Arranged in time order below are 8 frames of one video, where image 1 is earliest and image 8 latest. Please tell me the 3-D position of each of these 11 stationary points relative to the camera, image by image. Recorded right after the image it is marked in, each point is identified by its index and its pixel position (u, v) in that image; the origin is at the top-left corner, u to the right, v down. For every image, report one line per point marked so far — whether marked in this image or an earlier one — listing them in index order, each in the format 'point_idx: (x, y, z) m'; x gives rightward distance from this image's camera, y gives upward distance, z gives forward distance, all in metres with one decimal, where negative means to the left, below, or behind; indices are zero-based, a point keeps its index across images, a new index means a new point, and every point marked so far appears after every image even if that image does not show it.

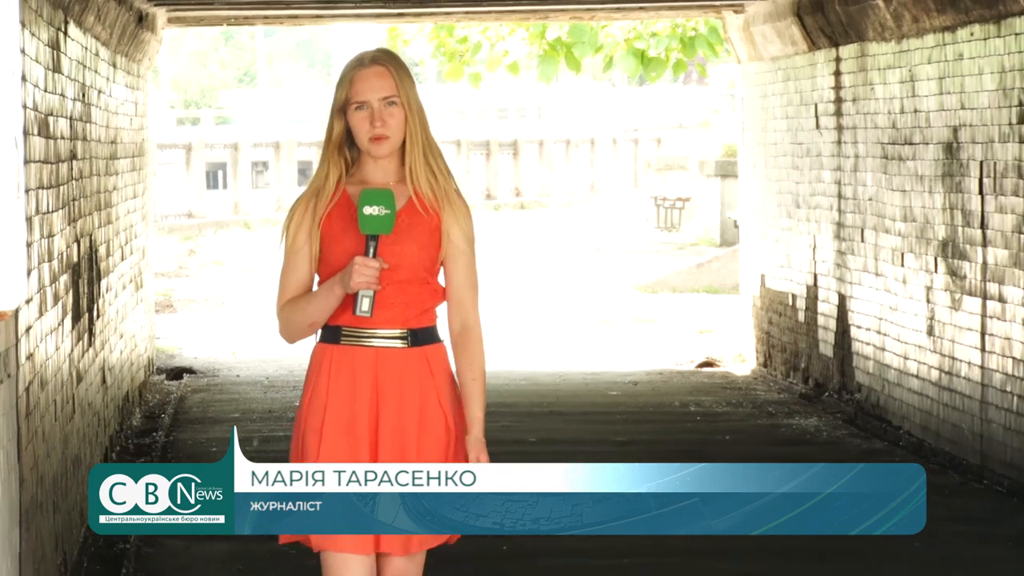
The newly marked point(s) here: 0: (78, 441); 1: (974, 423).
0: (-1.1, -0.4, +6.6) m
1: (+1.2, -0.4, +7.8) m
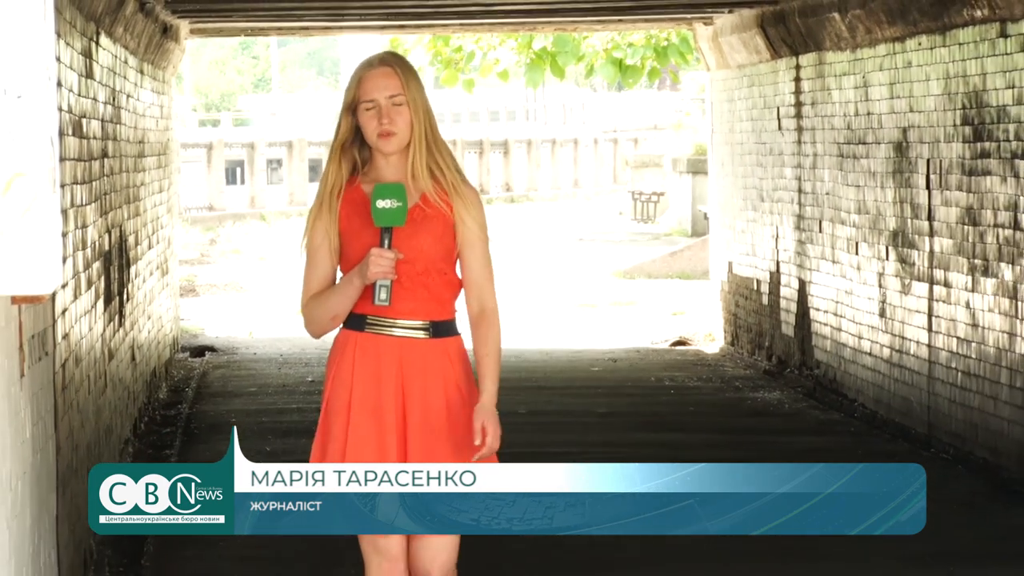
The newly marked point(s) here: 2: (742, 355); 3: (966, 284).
0: (-1.1, -0.3, +7.3) m
1: (+1.2, -0.3, +8.4) m
2: (+0.8, -0.3, +11.2) m
3: (+1.3, 0.0, +8.0) m
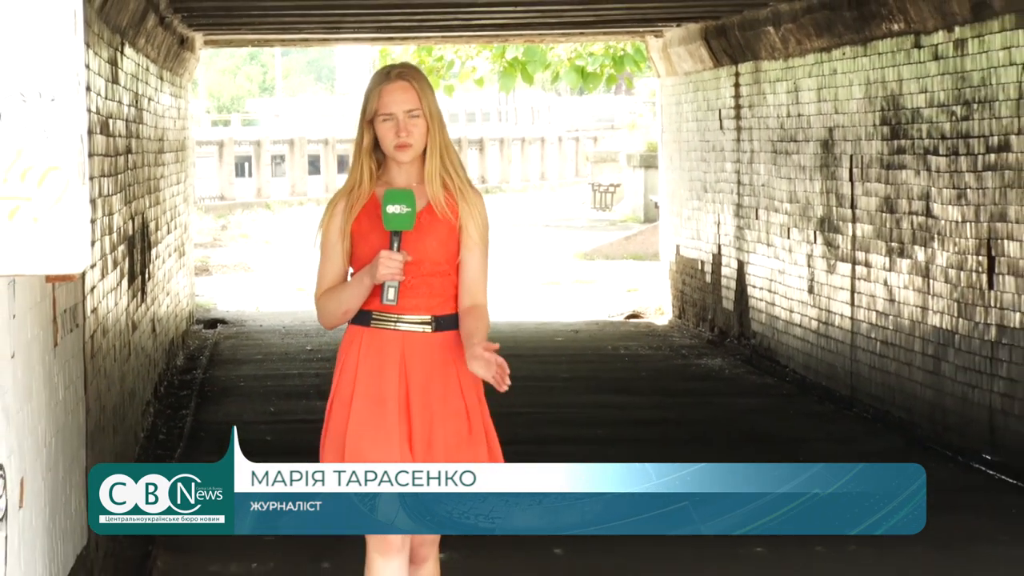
0: (-1.2, -0.3, +8.3) m
1: (+1.1, -0.3, +9.4) m
2: (+0.7, -0.2, +12.2) m
3: (+1.2, +0.1, +9.0) m
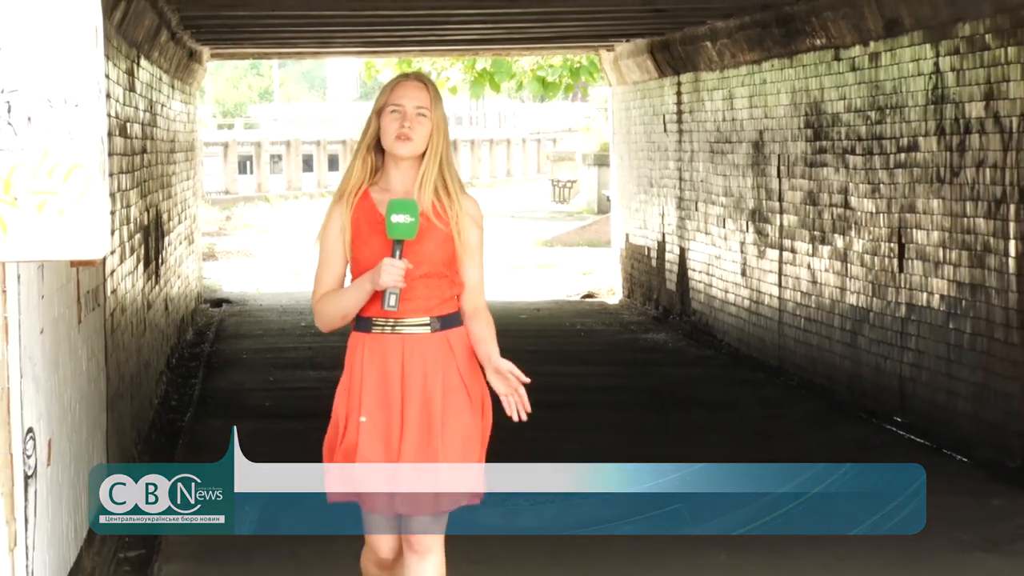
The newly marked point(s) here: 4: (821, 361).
0: (-1.3, -0.2, +9.4) m
1: (+1.0, -0.2, +10.5) m
2: (+0.6, -0.1, +13.3) m
3: (+1.1, +0.1, +10.1) m
4: (+1.1, -0.3, +10.1) m
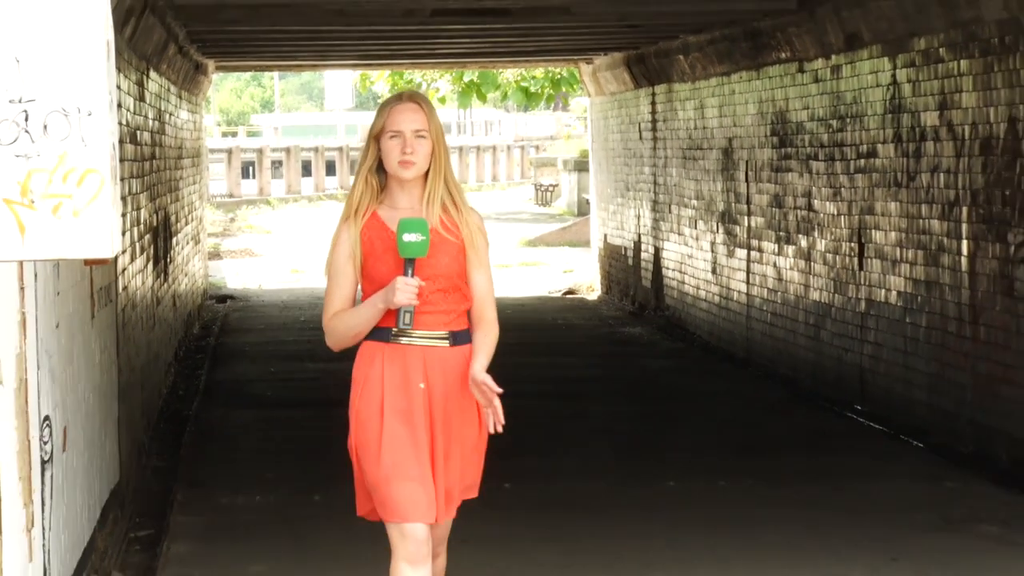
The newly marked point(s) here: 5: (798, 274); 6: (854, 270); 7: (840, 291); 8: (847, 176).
0: (-1.3, -0.2, +10.0) m
1: (+1.0, -0.2, +11.2) m
2: (+0.5, -0.1, +13.9) m
3: (+1.0, +0.2, +10.8) m
4: (+1.1, -0.3, +10.7) m
5: (+1.1, +0.1, +10.5) m
6: (+1.3, +0.1, +10.0) m
7: (+1.2, 0.0, +10.1) m
8: (+1.2, +0.4, +9.9) m
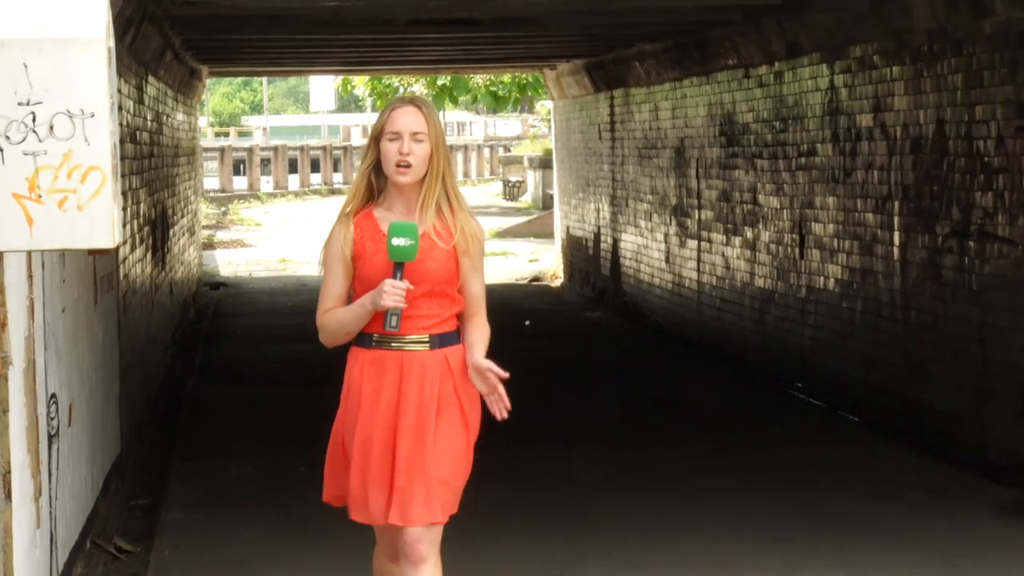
0: (-1.4, -0.2, +10.9) m
1: (+0.8, -0.1, +12.1) m
2: (+0.4, 0.0, +14.8) m
3: (+0.9, +0.2, +11.7) m
4: (+1.0, -0.2, +11.6) m
5: (+1.0, +0.1, +11.4) m
6: (+1.1, +0.1, +10.8) m
7: (+1.1, 0.0, +11.0) m
8: (+1.1, +0.5, +10.8) m
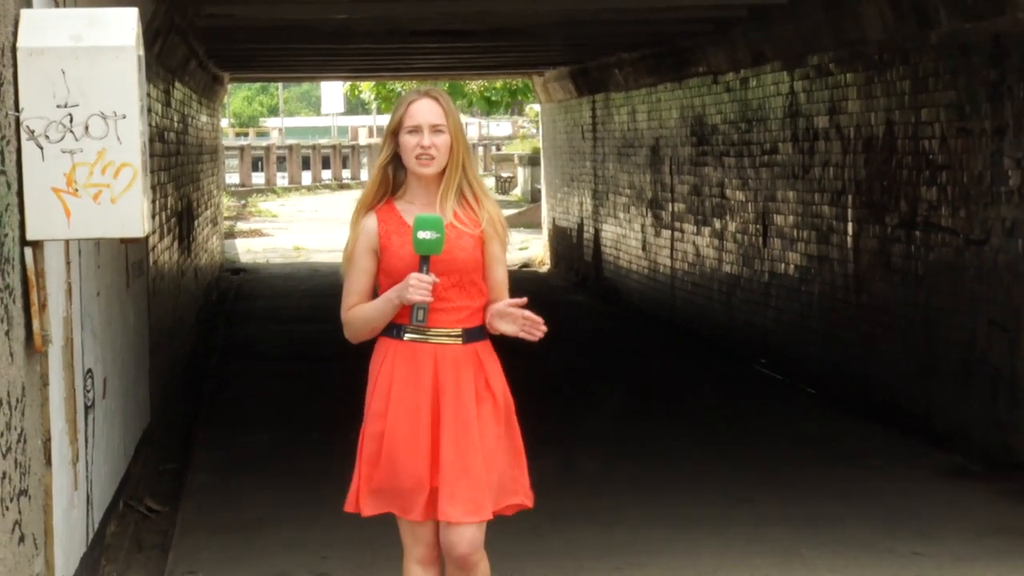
0: (-1.5, -0.1, +12.0) m
1: (+0.8, 0.0, +13.2) m
2: (+0.3, +0.1, +16.0) m
3: (+0.9, +0.3, +12.8) m
4: (+0.9, -0.1, +12.8) m
5: (+0.9, +0.2, +12.5) m
6: (+1.1, +0.2, +12.0) m
7: (+1.1, +0.1, +12.2) m
8: (+1.1, +0.5, +12.0) m
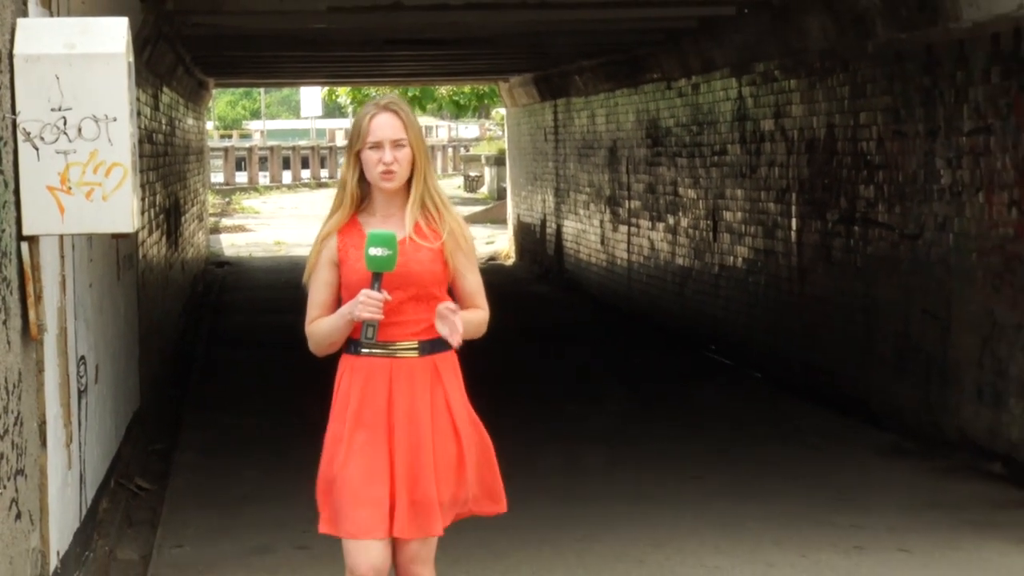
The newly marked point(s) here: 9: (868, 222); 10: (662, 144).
0: (-1.6, -0.1, +12.8) m
1: (+0.6, 0.0, +14.1) m
2: (+0.1, +0.2, +16.8) m
3: (+0.7, +0.3, +13.7) m
4: (+0.7, -0.1, +13.6) m
5: (+0.8, +0.2, +13.4) m
6: (+0.9, +0.2, +12.9) m
7: (+0.9, +0.1, +13.0) m
8: (+0.9, +0.6, +12.9) m
9: (+1.4, +0.3, +10.9) m
10: (+0.7, +0.7, +13.4) m
